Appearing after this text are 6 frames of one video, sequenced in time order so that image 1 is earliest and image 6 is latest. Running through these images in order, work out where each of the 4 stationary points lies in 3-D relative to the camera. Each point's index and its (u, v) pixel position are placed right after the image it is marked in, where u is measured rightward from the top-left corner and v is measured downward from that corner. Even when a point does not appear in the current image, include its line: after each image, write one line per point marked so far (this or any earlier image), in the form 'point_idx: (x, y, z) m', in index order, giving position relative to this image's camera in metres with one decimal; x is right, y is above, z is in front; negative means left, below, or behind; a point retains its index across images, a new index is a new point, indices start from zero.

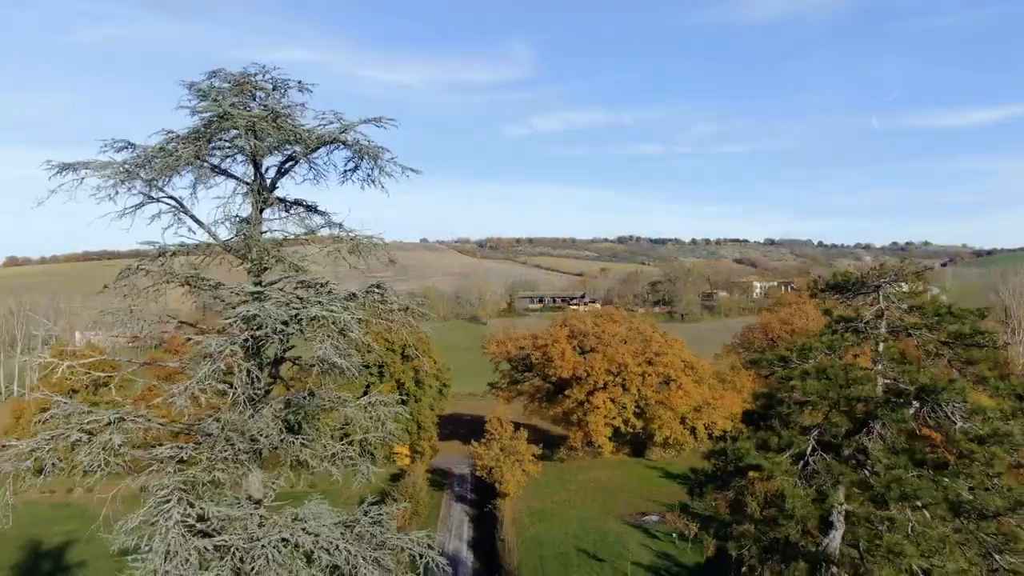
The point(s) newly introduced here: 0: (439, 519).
0: (-2.2, -6.9, +19.9) m
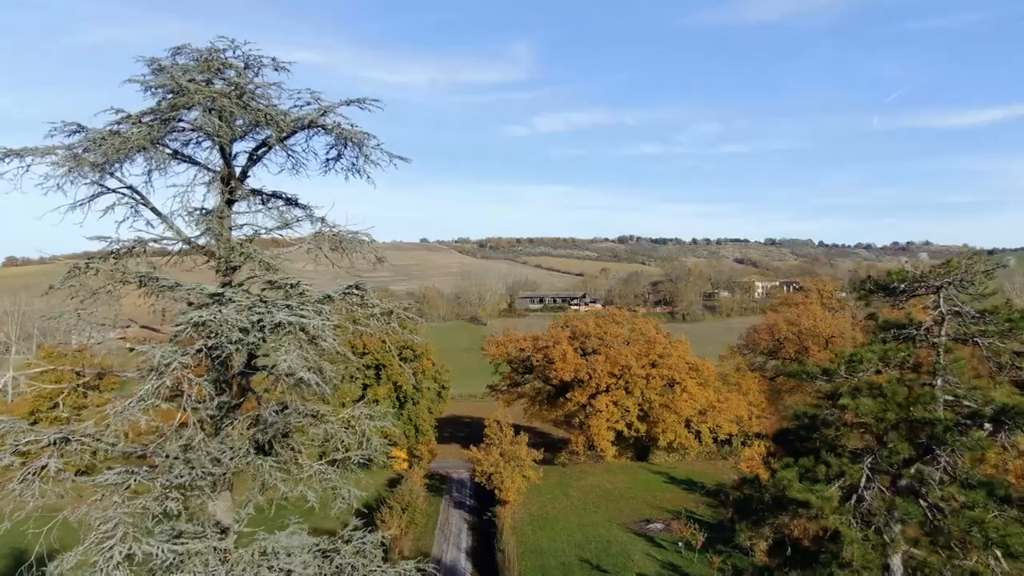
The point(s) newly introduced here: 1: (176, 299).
0: (-2.2, -7.0, +19.3) m
1: (-2.4, -0.1, +4.6) m
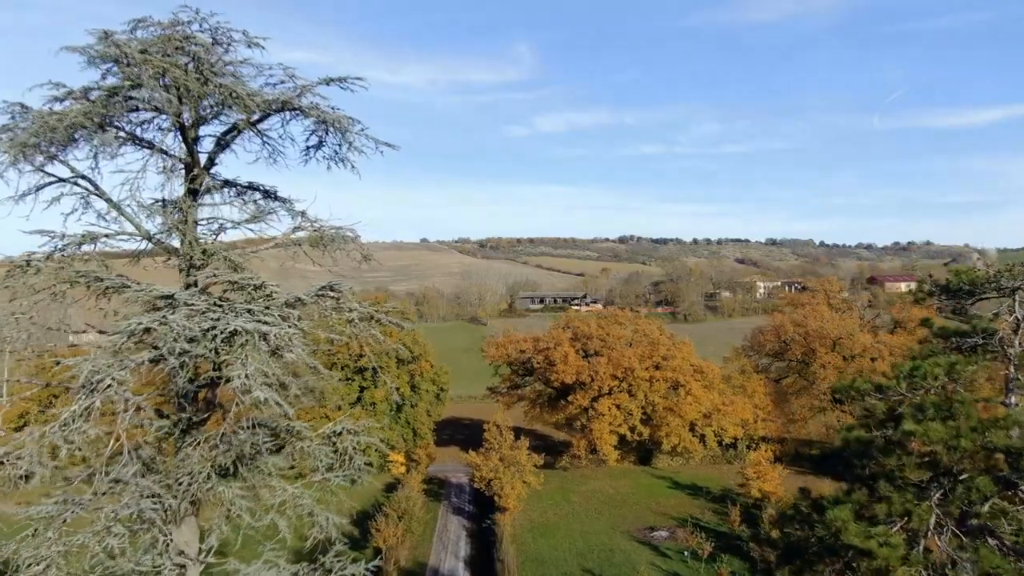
0: (-2.2, -7.0, +18.7) m
1: (-2.4, -0.1, +4.1) m
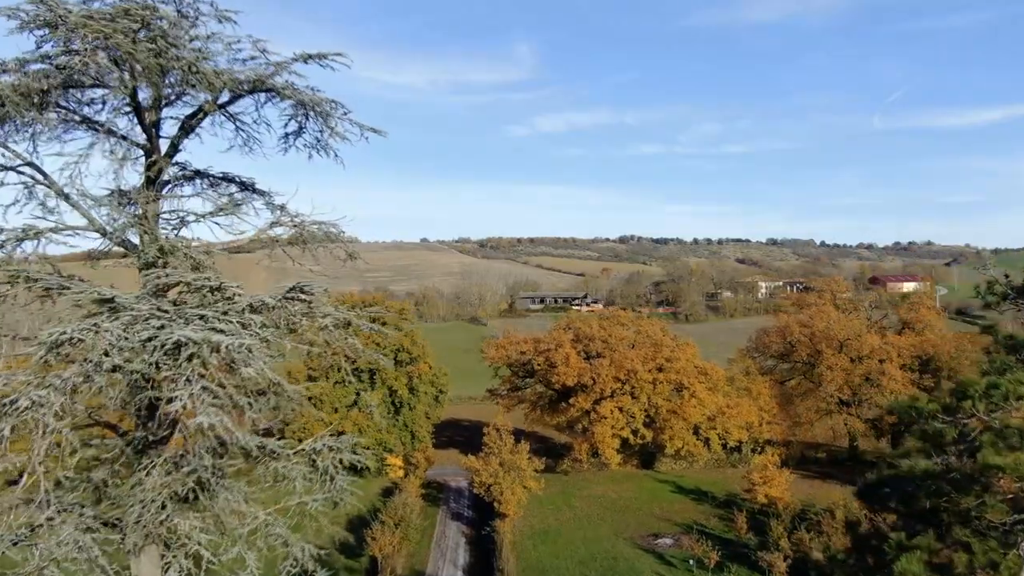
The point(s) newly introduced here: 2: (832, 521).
0: (-2.2, -7.0, +18.2) m
1: (-2.4, -0.1, +3.6) m
2: (+7.4, -5.4, +15.3) m
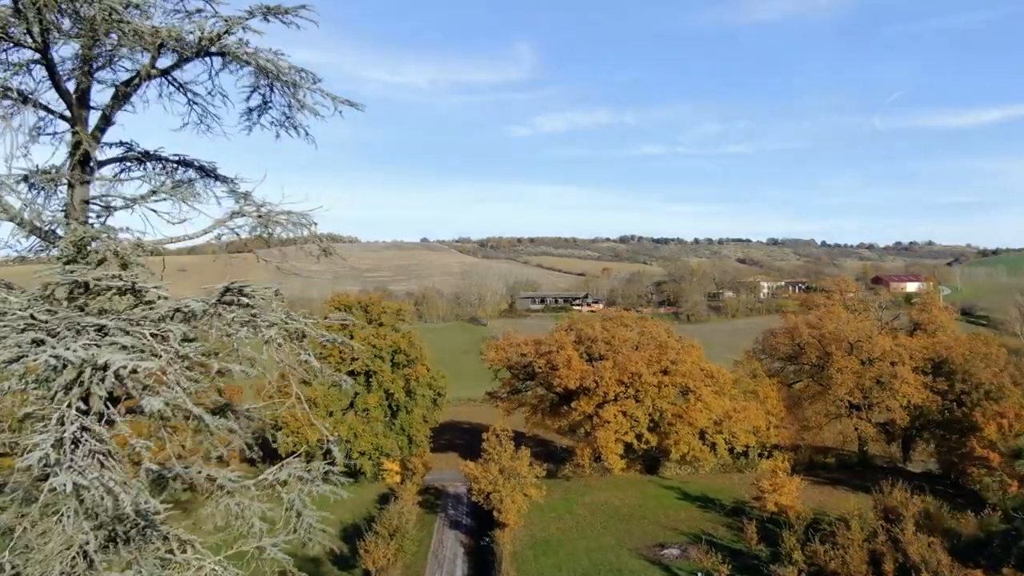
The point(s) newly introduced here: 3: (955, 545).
0: (-2.2, -7.0, +17.5) m
1: (-2.4, -0.1, +2.9) m
2: (+7.4, -5.4, +14.6) m
3: (+9.7, -5.6, +14.6) m
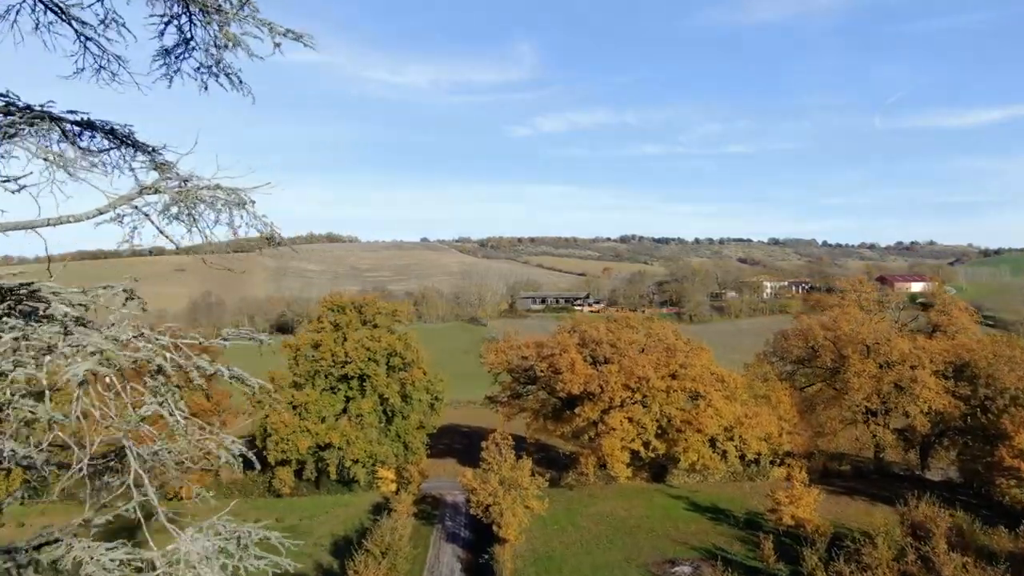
0: (-2.1, -7.0, +16.5) m
1: (-2.3, -0.1, +1.8) m
2: (+7.4, -5.4, +13.5) m
3: (+9.8, -5.6, +13.5) m
